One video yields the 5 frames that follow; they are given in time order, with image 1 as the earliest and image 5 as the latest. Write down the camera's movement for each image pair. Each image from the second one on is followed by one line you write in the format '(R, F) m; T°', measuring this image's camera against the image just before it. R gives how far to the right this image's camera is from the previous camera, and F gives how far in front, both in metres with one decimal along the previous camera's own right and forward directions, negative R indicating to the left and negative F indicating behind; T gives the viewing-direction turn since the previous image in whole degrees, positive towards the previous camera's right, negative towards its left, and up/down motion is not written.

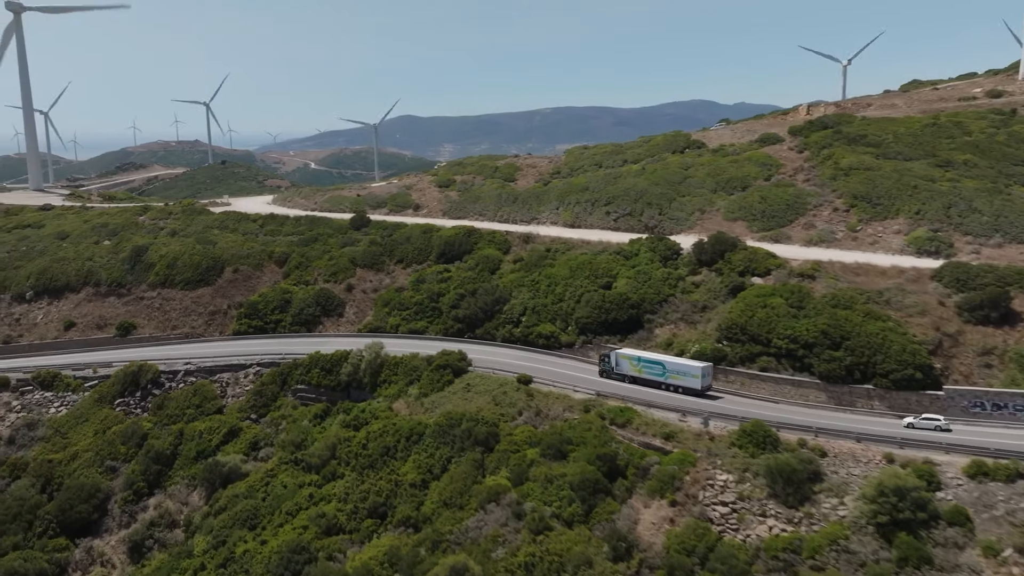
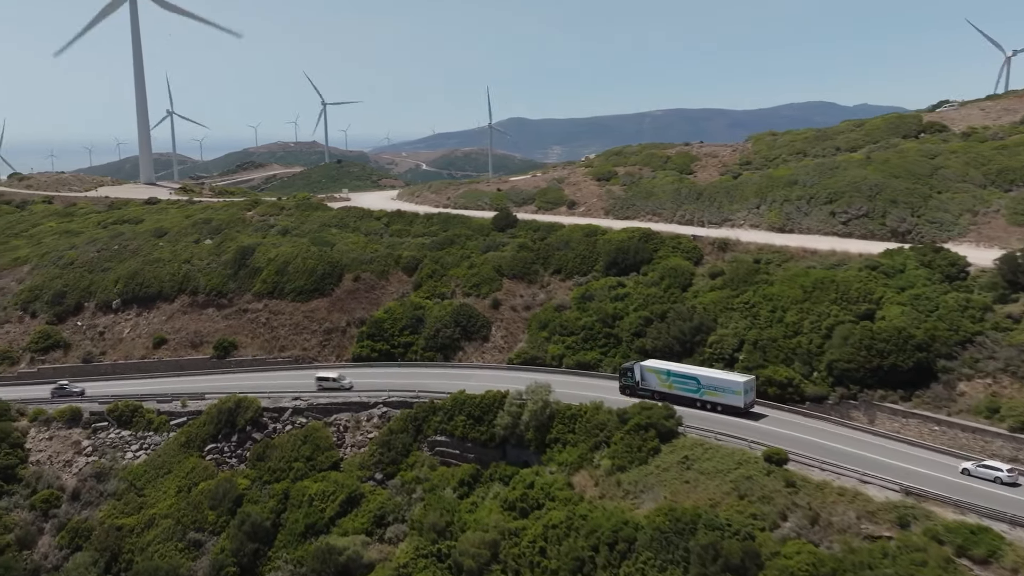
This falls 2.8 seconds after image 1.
(-4.4, +11.9) m; -7°
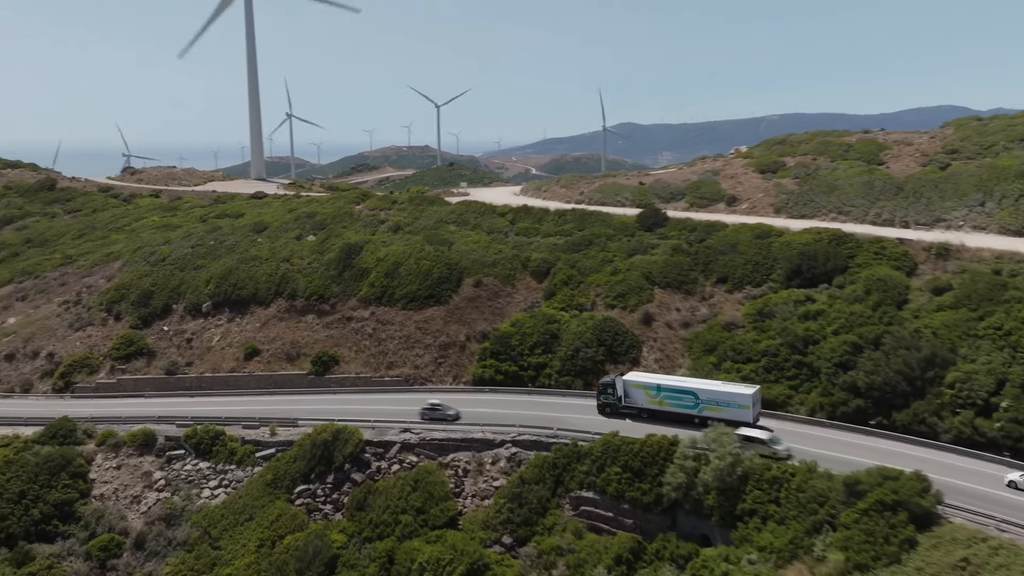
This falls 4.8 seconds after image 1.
(-2.1, +7.7) m; -7°
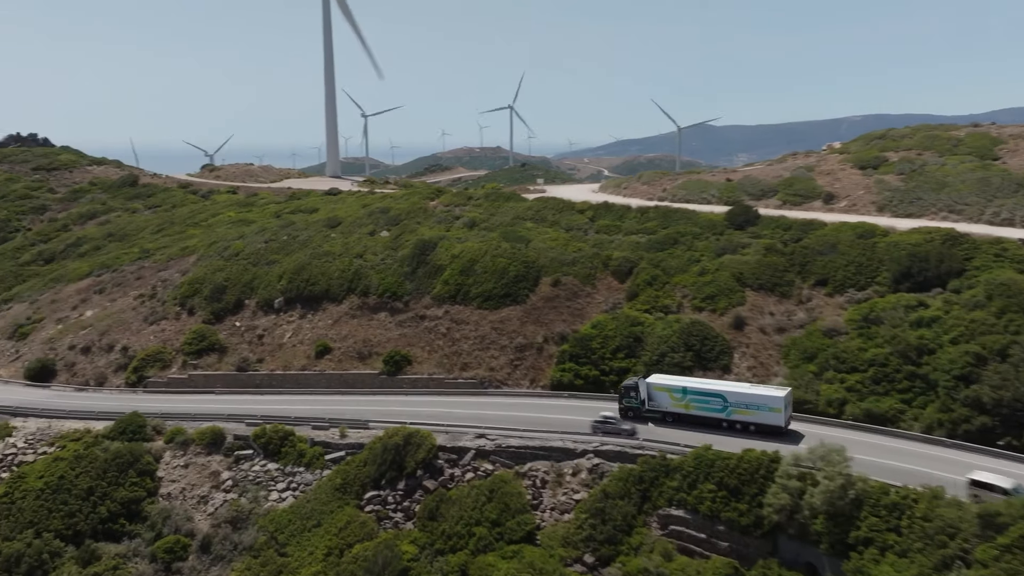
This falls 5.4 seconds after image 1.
(-0.5, +1.8) m; -5°
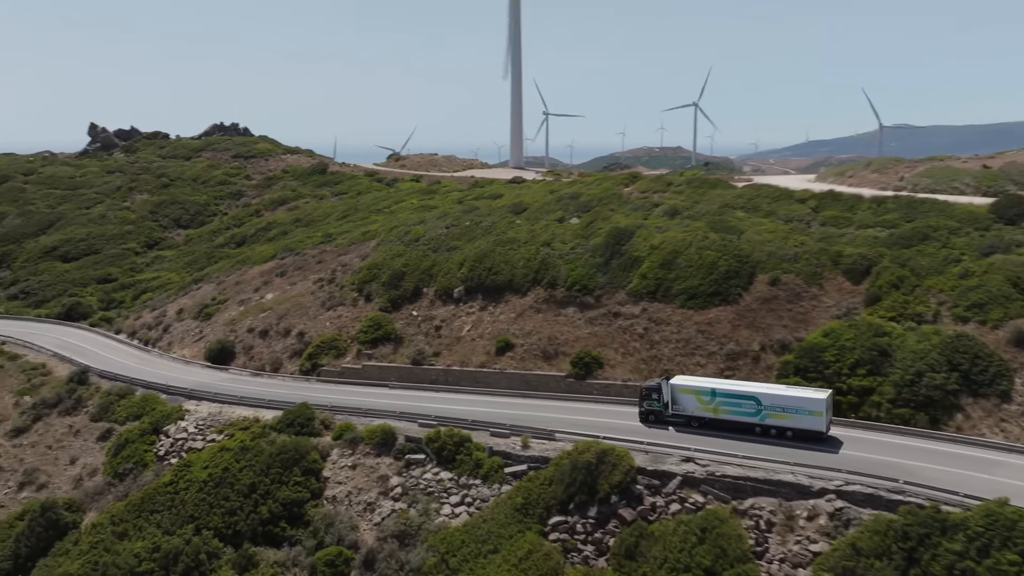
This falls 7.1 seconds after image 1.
(-1.3, +4.4) m; -11°
